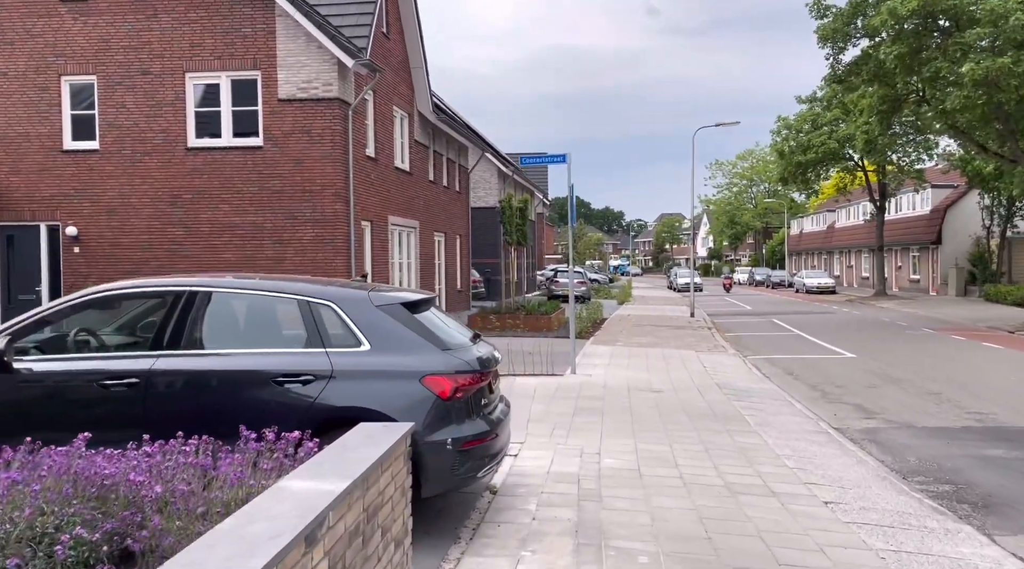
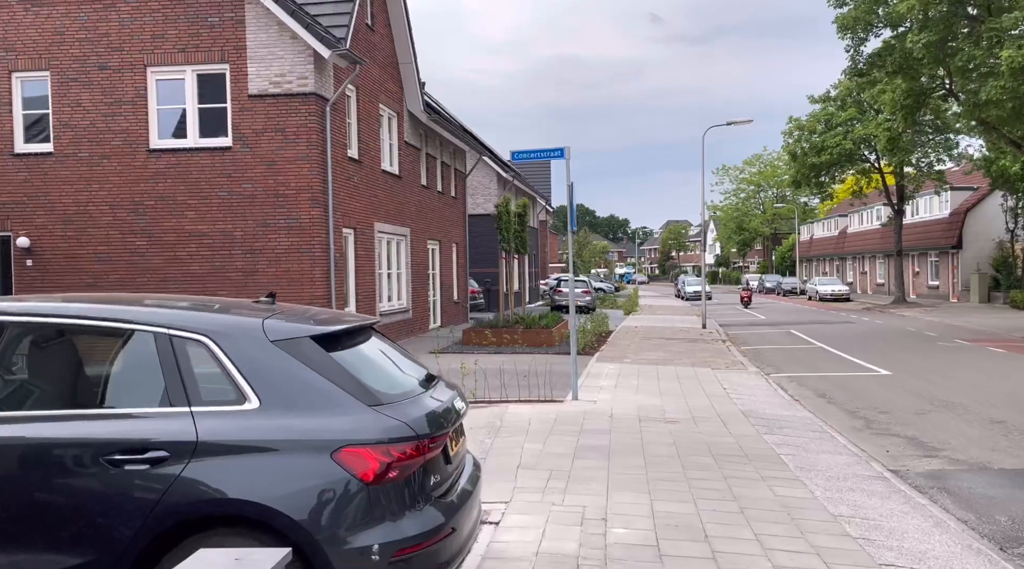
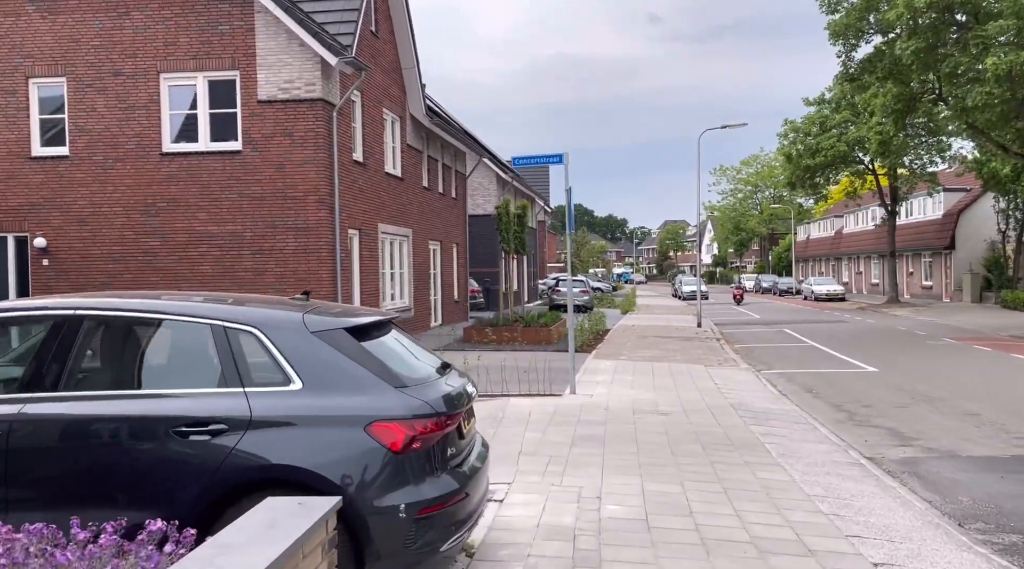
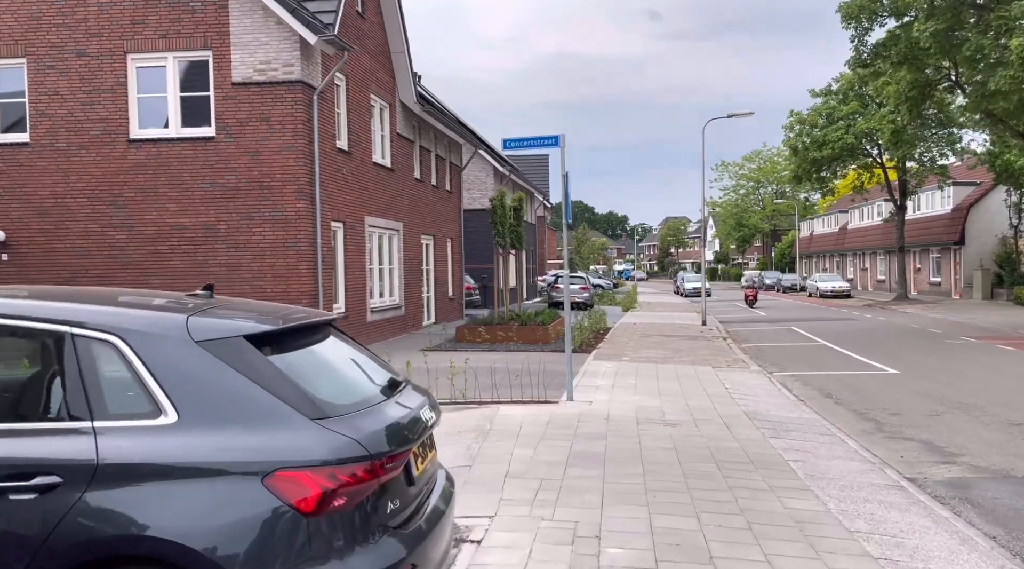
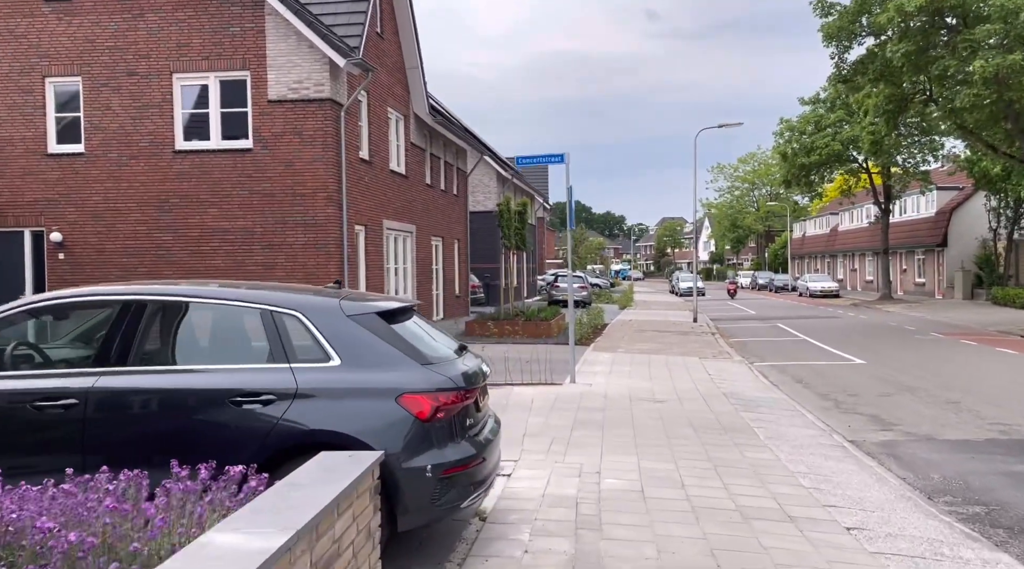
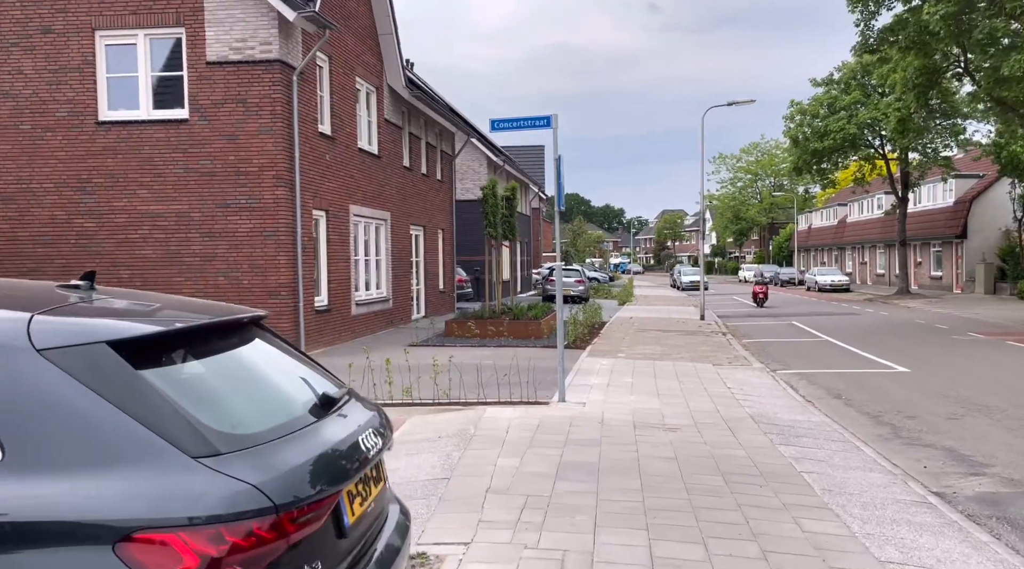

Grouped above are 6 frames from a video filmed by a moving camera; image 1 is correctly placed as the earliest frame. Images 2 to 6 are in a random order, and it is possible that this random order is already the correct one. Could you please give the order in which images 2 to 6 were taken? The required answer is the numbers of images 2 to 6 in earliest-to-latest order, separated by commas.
5, 3, 2, 4, 6
